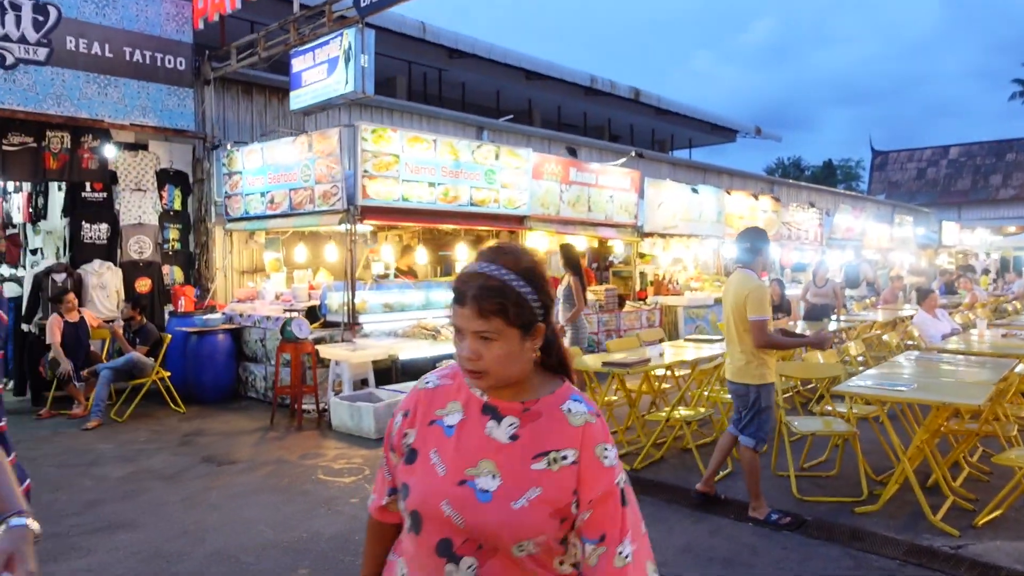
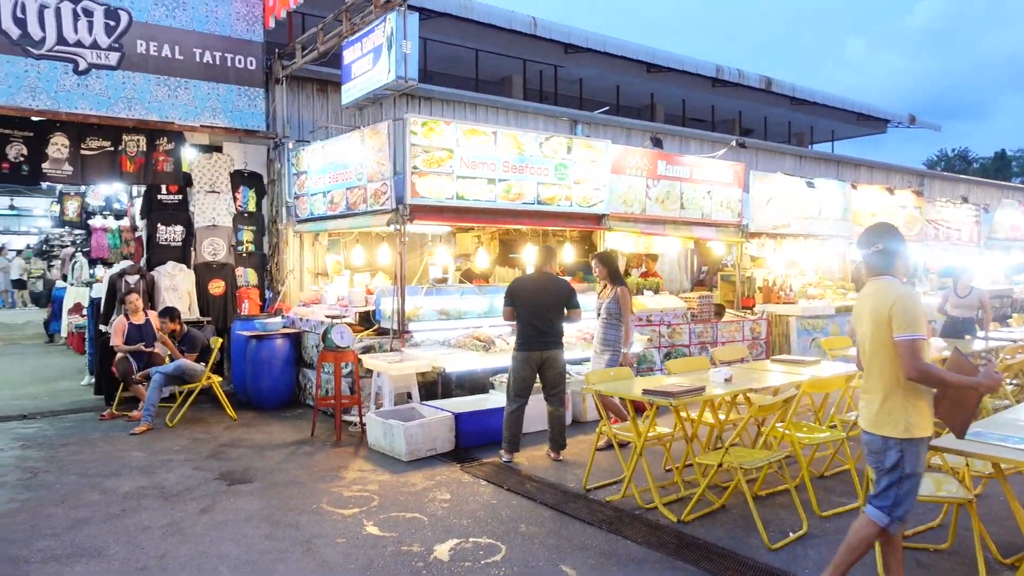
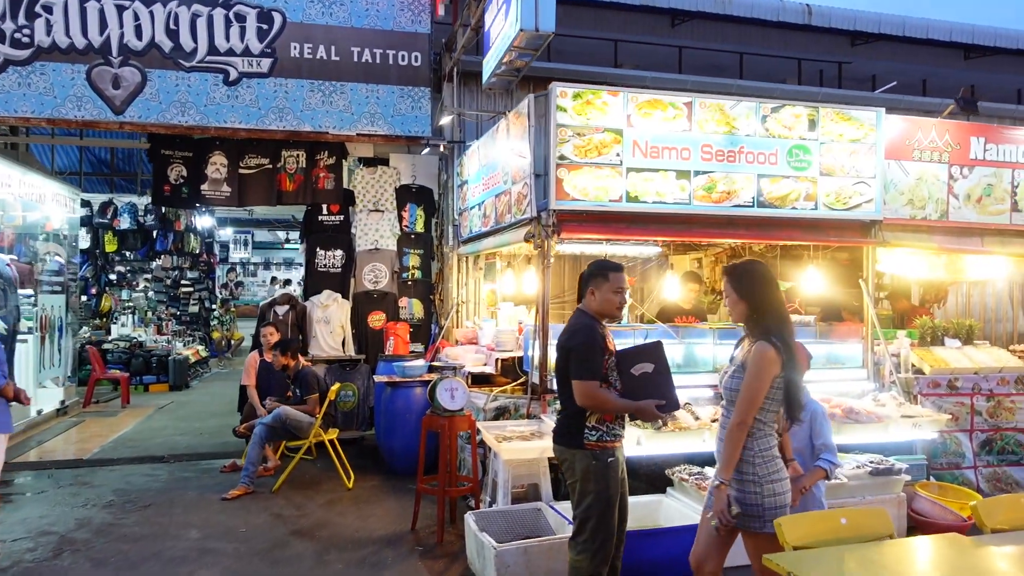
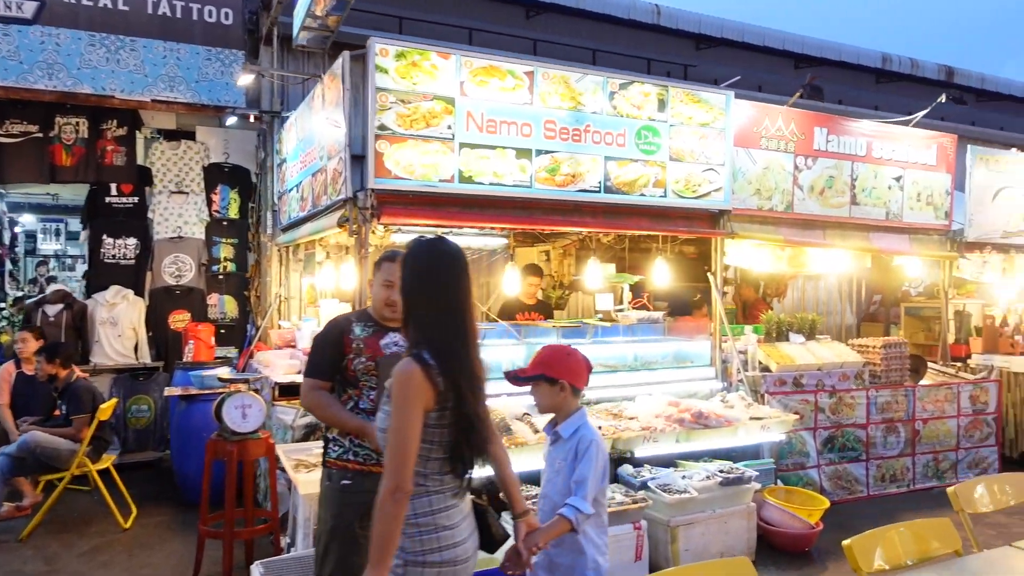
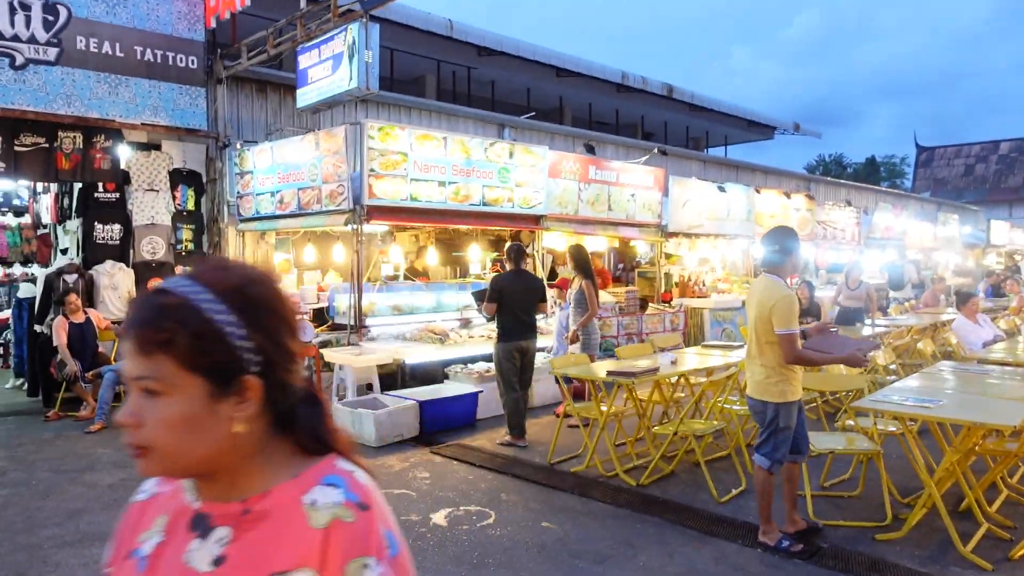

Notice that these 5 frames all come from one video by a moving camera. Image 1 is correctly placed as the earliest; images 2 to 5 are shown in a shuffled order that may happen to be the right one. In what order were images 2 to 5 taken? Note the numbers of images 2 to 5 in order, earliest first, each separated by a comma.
5, 2, 3, 4
